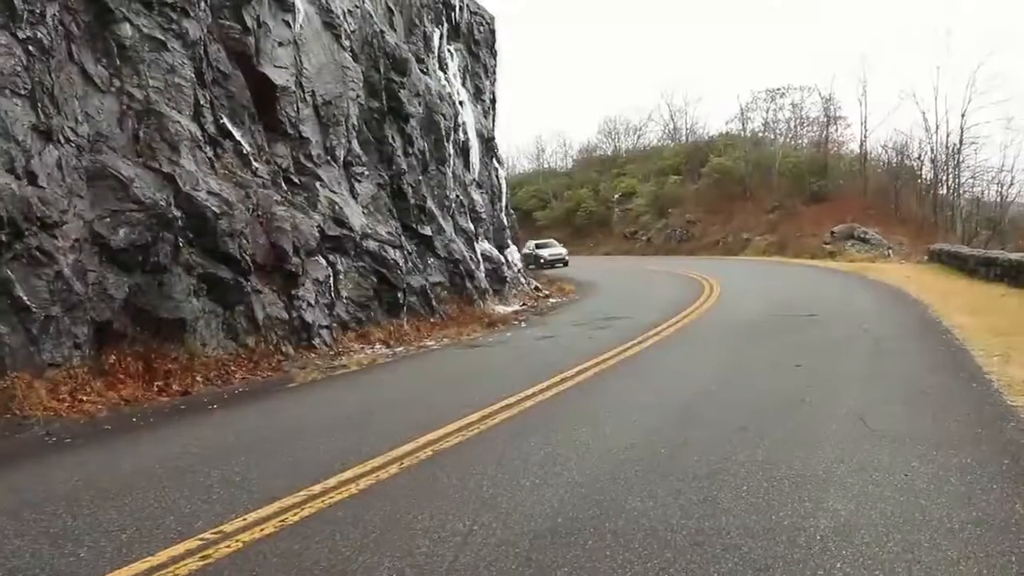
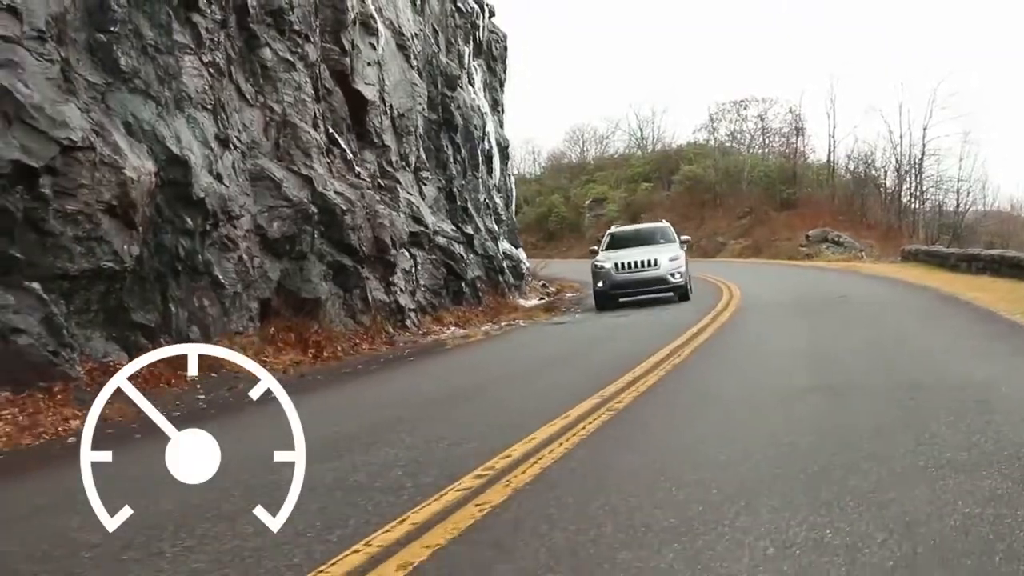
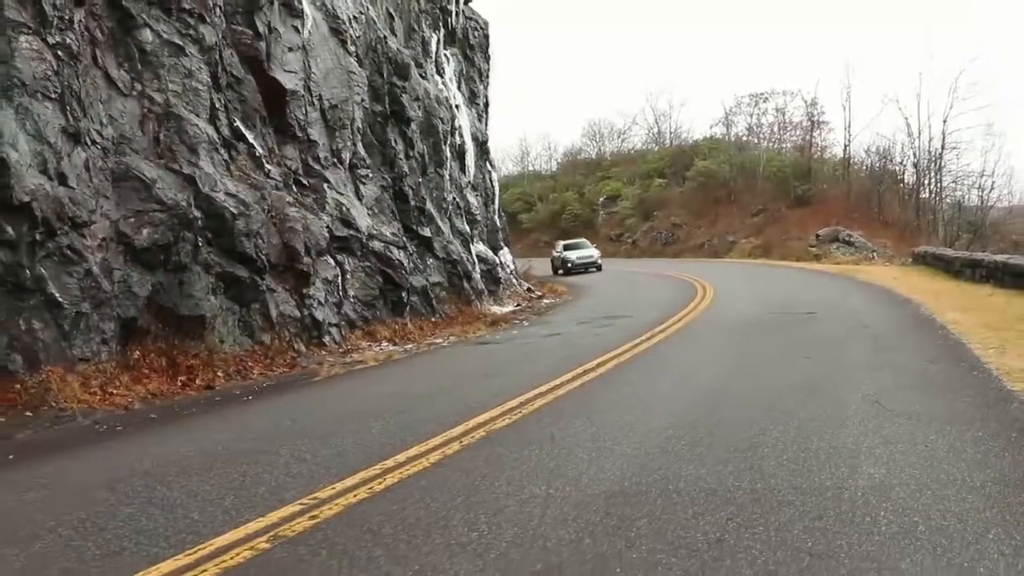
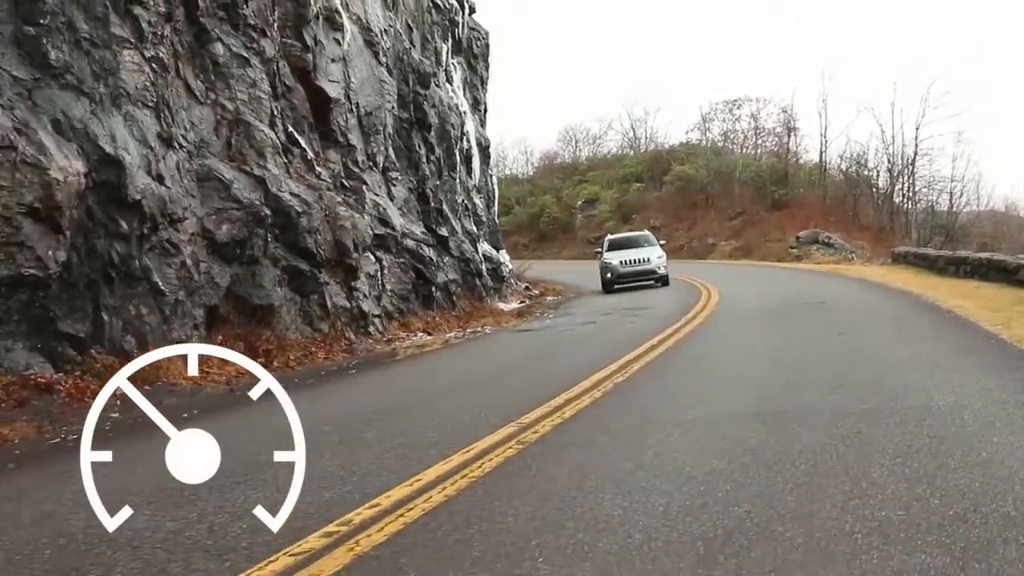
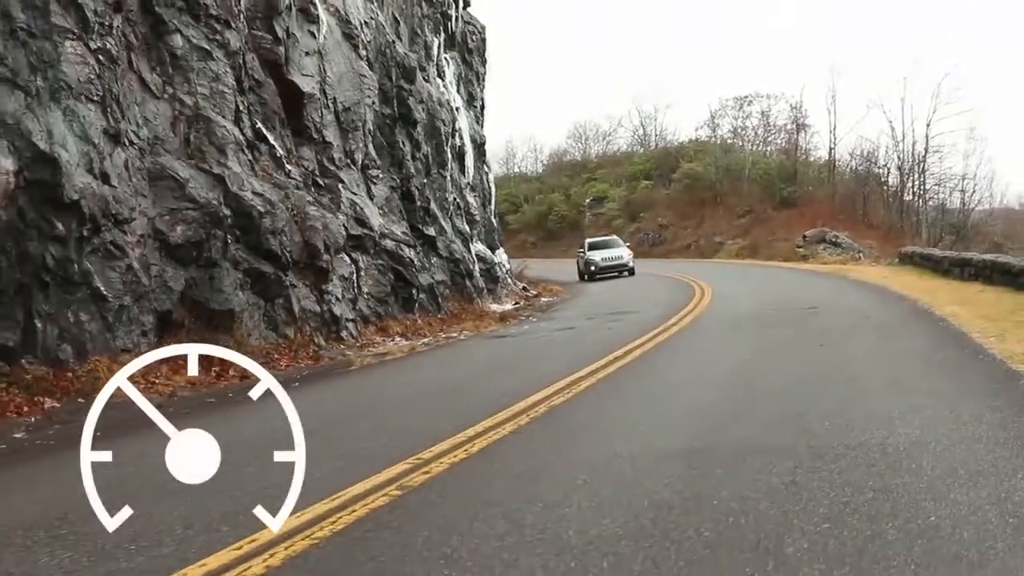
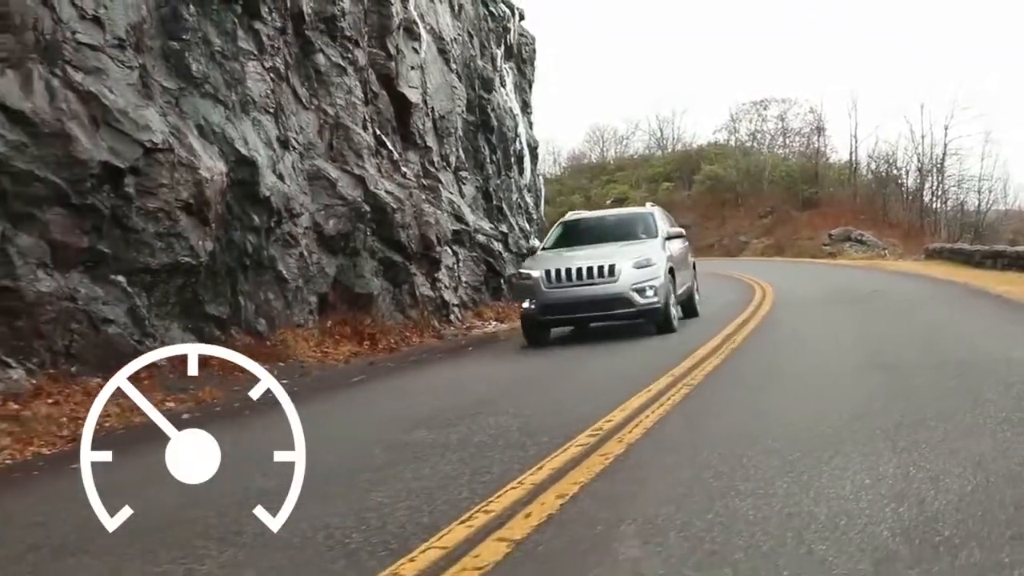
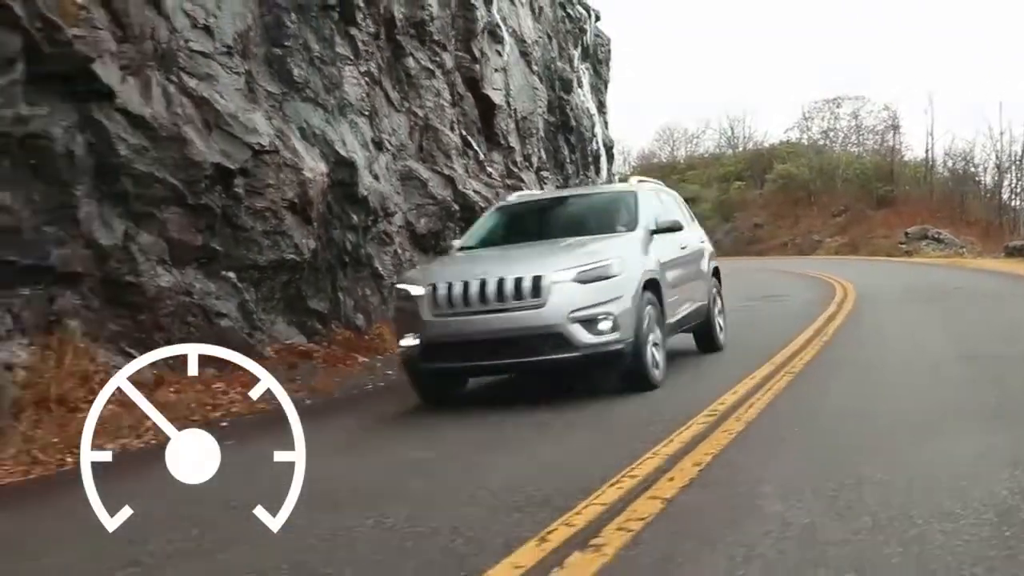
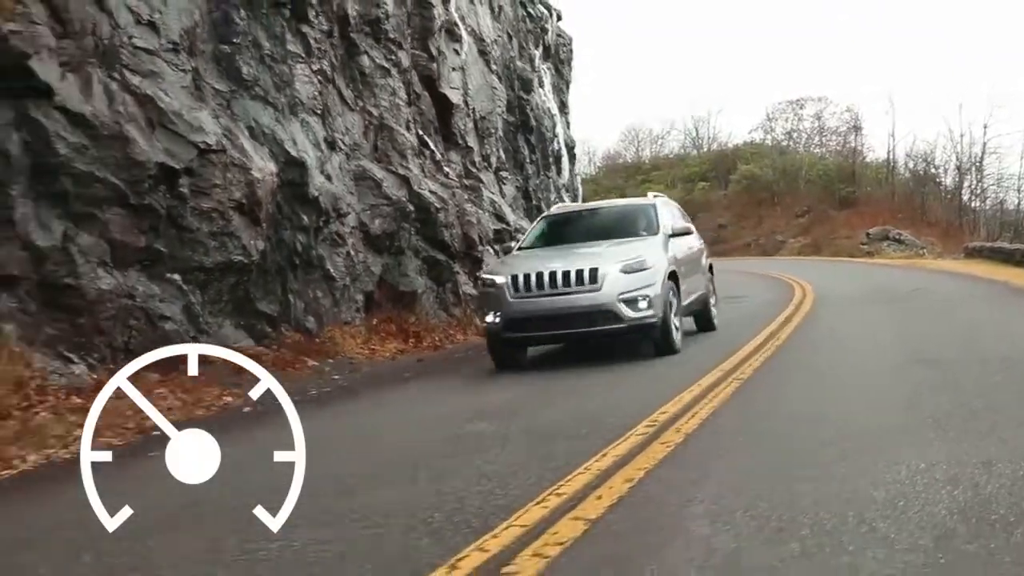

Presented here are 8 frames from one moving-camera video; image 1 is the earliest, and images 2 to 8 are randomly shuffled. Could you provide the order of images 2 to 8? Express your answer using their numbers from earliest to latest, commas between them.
3, 5, 4, 2, 6, 8, 7
